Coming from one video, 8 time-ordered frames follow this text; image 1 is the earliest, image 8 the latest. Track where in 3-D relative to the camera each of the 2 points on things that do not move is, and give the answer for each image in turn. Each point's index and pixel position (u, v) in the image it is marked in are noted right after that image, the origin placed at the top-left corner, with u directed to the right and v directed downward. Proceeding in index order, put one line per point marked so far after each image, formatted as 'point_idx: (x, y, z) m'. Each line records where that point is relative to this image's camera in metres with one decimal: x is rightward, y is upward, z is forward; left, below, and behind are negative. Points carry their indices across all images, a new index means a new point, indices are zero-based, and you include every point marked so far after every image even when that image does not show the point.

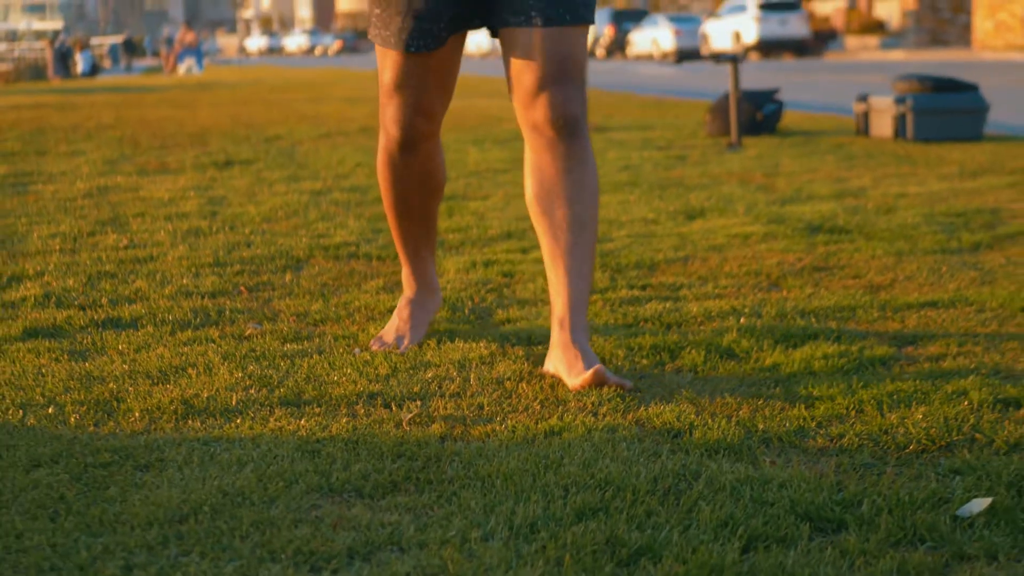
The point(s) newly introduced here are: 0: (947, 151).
0: (+1.6, +0.5, +7.7) m
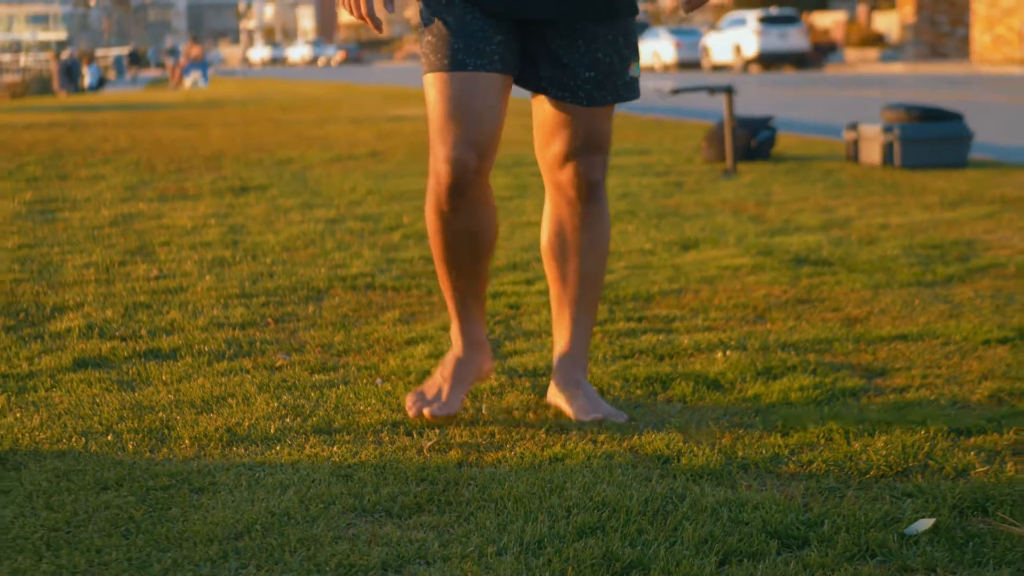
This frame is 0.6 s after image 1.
0: (+1.6, +0.4, +8.0) m
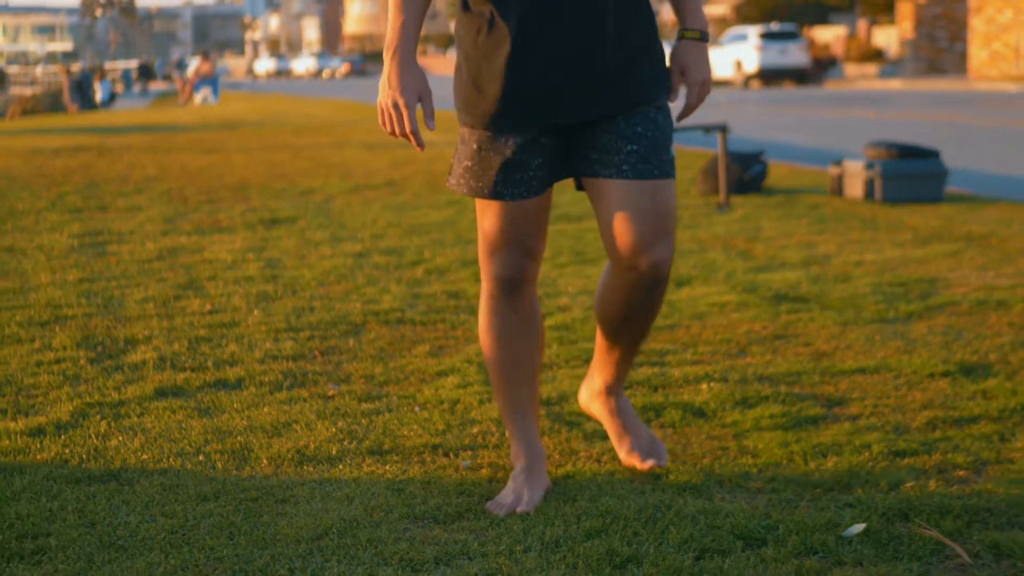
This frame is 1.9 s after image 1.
0: (+1.7, +0.3, +8.8) m
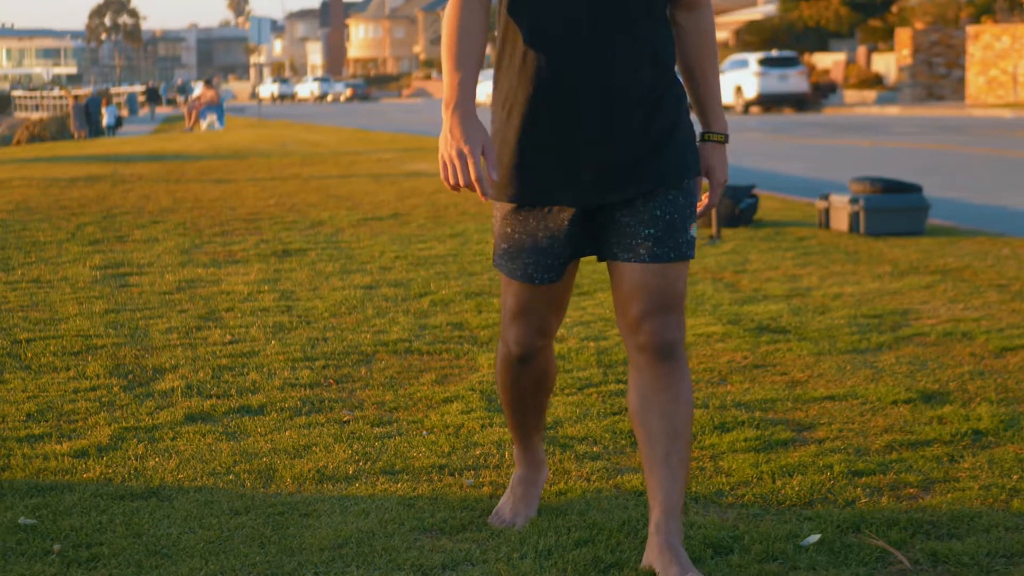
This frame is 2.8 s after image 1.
0: (+1.7, +0.2, +9.2) m
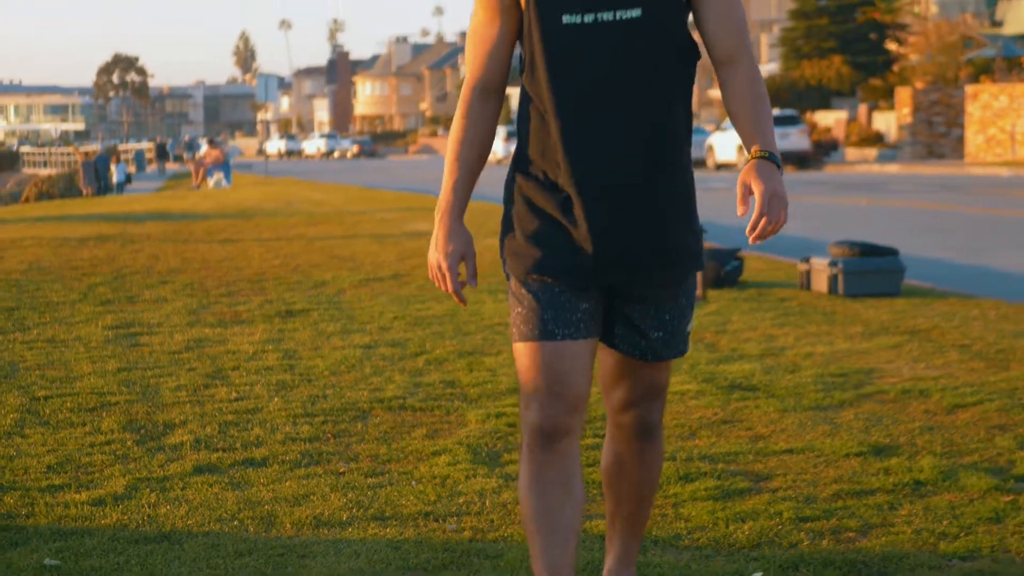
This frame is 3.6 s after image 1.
0: (+1.6, -0.1, +9.7) m
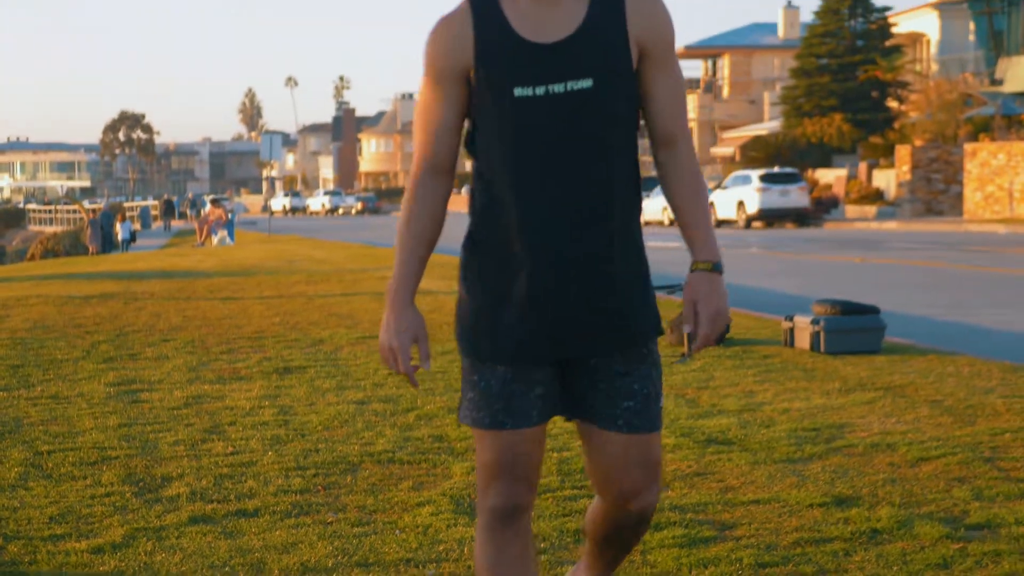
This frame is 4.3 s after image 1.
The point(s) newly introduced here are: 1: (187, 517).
0: (+1.6, -0.4, +10.0) m
1: (-1.0, -0.7, +6.1) m
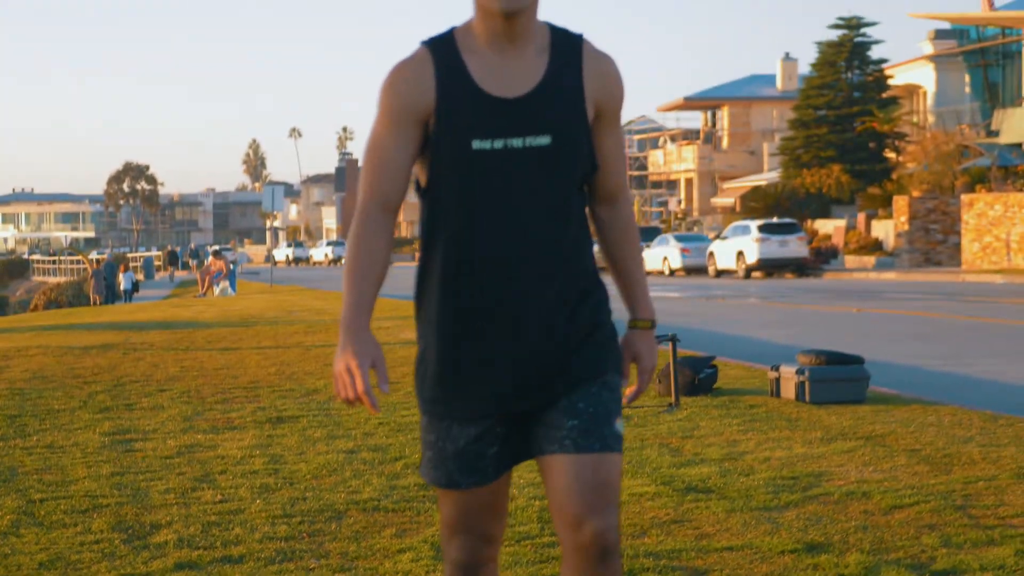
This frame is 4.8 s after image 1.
0: (+1.5, -0.6, +10.1) m
1: (-1.0, -0.8, +6.2) m
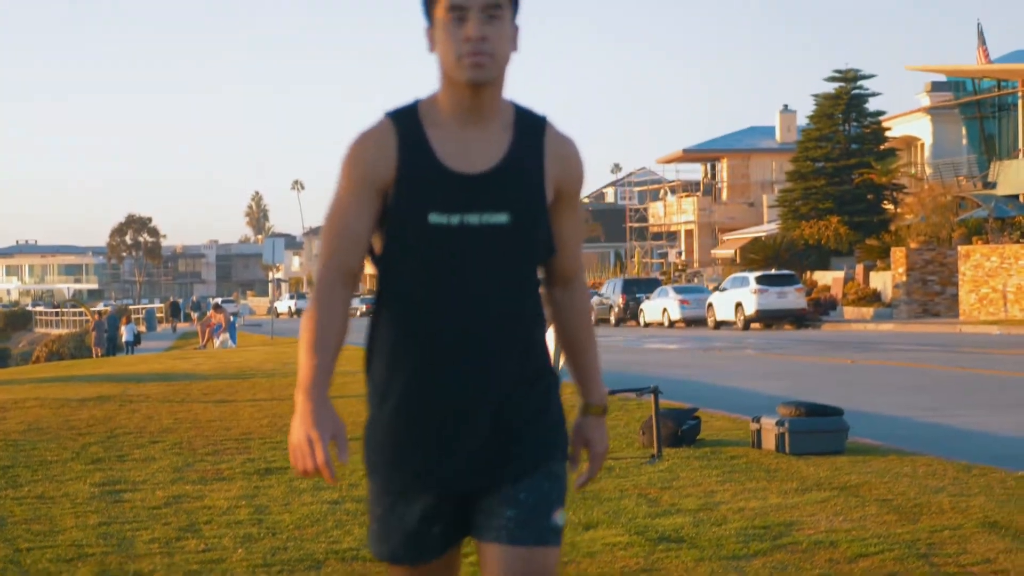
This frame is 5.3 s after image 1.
0: (+1.4, -0.9, +10.3) m
1: (-1.1, -1.0, +6.4) m
